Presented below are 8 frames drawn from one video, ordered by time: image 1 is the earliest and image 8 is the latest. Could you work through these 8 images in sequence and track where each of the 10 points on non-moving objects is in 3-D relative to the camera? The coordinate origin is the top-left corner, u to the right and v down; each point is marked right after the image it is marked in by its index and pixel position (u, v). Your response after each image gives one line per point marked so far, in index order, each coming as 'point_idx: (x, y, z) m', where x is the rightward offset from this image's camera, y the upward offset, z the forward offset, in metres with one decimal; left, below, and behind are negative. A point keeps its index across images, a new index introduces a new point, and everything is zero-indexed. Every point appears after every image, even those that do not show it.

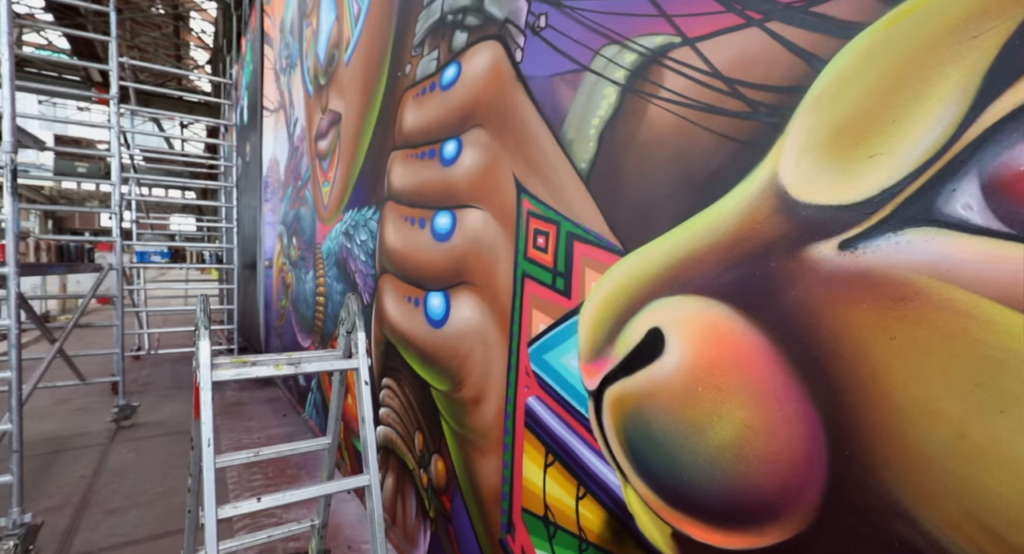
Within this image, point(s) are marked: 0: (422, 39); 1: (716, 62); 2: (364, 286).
0: (-0.4, +1.1, +2.3) m
1: (+0.4, +0.4, +1.1) m
2: (-0.9, 0.0, +2.9) m
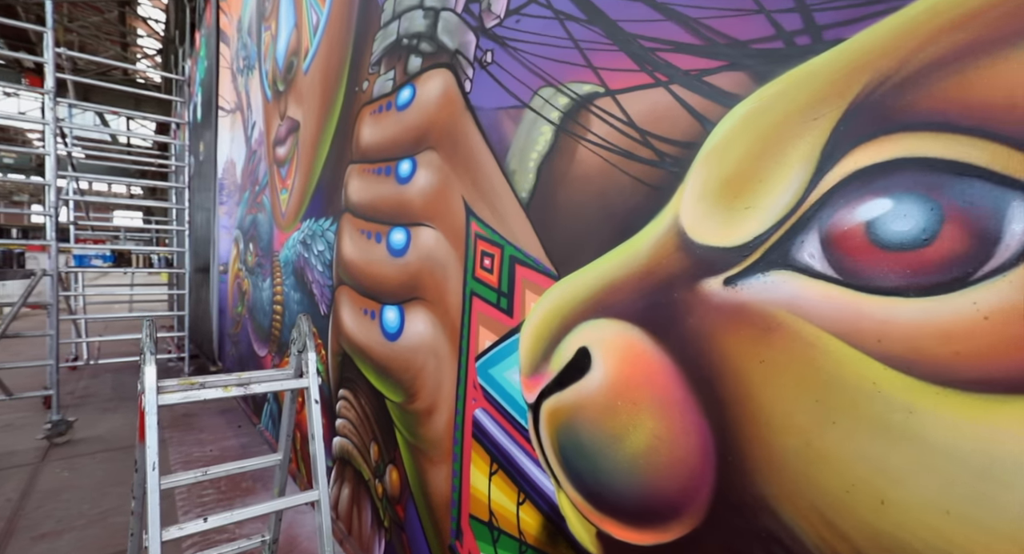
0: (-0.6, +1.1, +2.3) m
1: (+0.3, +0.4, +1.2) m
2: (-1.2, -0.1, +2.9) m
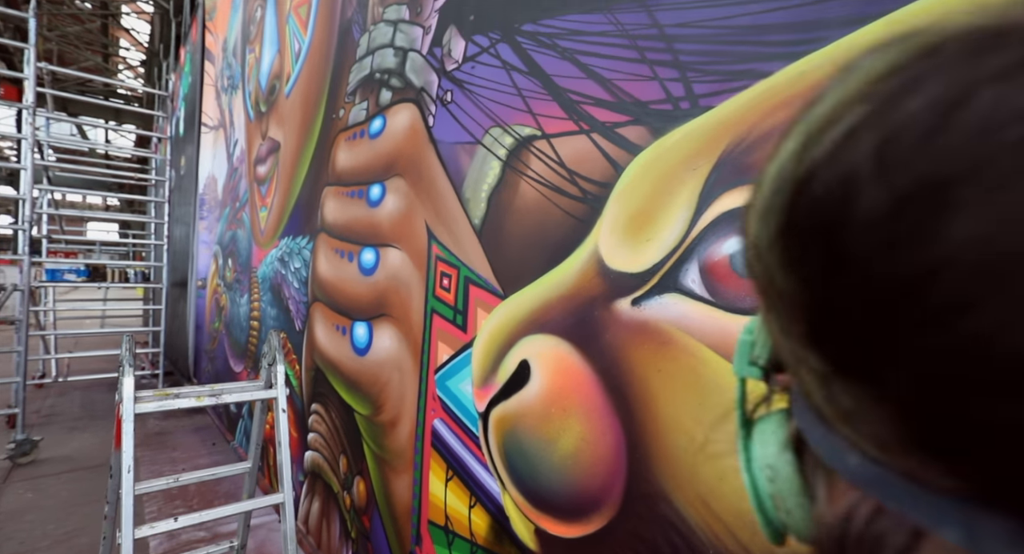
0: (-0.8, +1.0, +2.5) m
1: (+0.1, +0.3, +1.3) m
2: (-1.3, -0.2, +3.0) m
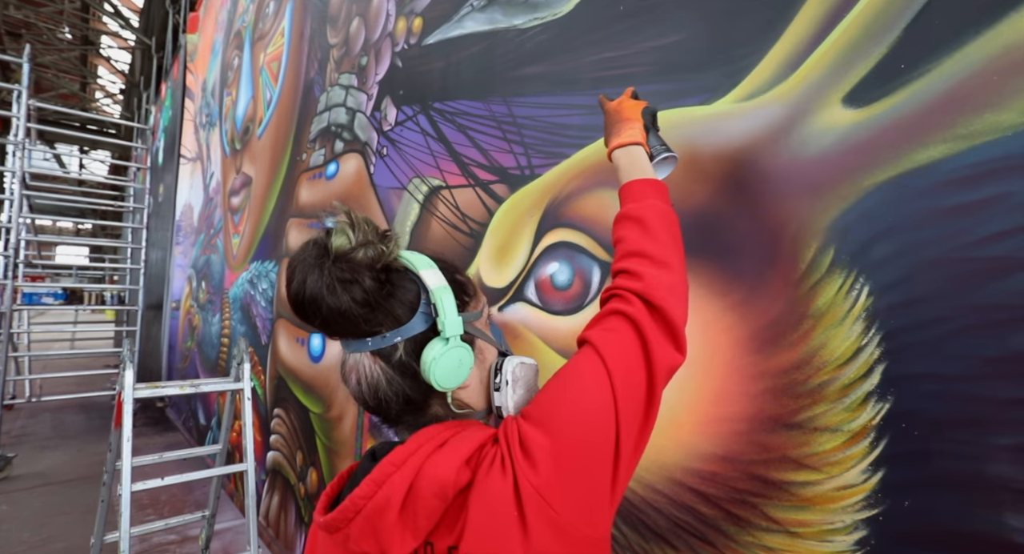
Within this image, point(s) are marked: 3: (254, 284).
0: (-1.2, +0.9, +2.9) m
1: (-0.2, +0.3, +1.8) m
2: (-1.8, -0.4, +3.4) m
3: (-2.0, -0.1, +3.7) m
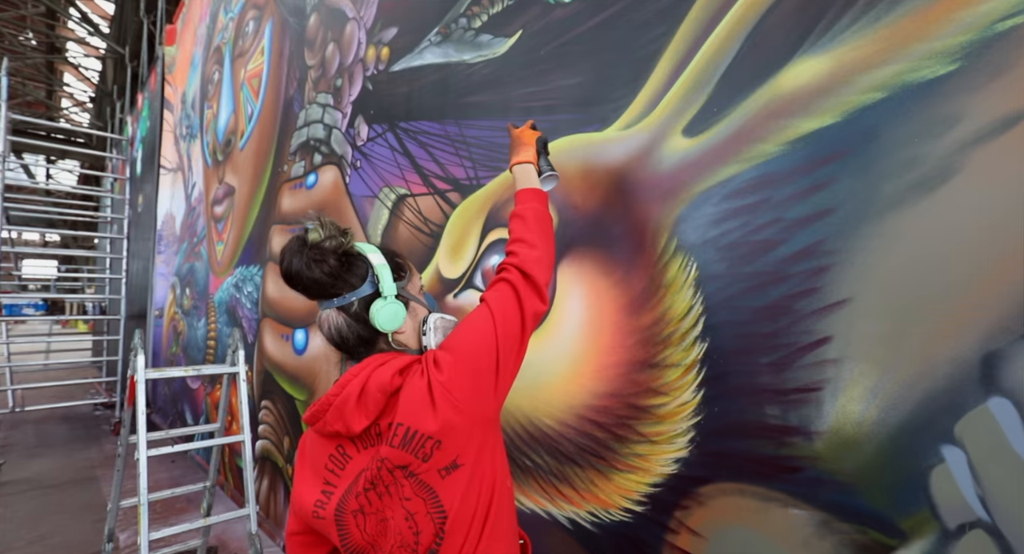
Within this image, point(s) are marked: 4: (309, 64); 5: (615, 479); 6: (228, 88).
0: (-1.4, +0.8, +3.2) m
1: (-0.4, +0.3, +2.1) m
2: (-2.0, -0.4, +3.7) m
3: (-2.2, -0.1, +4.0) m
4: (-1.3, +1.4, +3.2) m
5: (+0.3, -0.5, +1.3) m
6: (-2.7, +1.8, +4.7) m
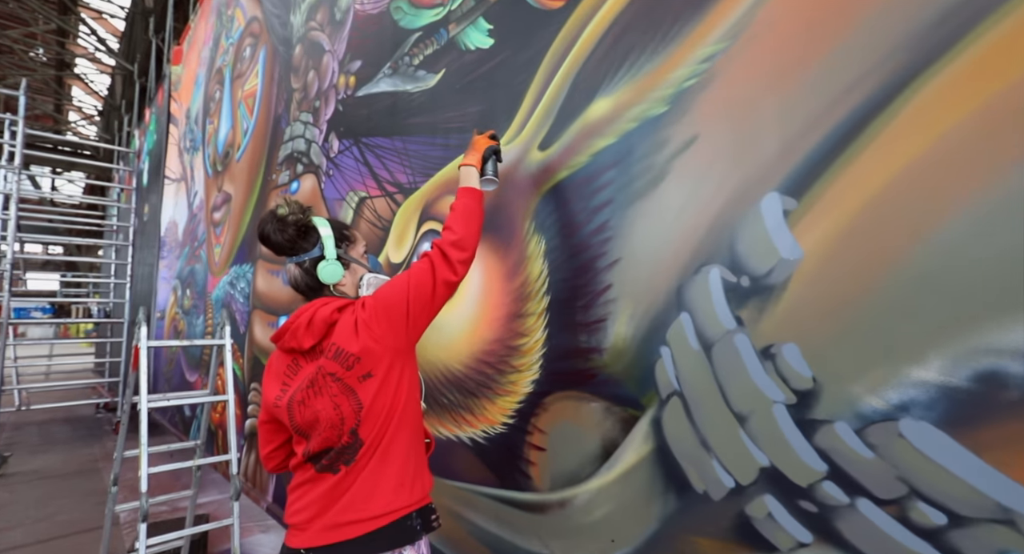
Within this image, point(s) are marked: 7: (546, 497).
0: (-1.8, +0.9, +3.7) m
1: (-0.7, +0.4, +2.6) m
2: (-2.3, -0.3, +4.2) m
3: (-2.6, -0.1, +4.5) m
4: (-1.7, +1.5, +3.7) m
5: (0.0, -0.5, +1.8) m
6: (-3.1, +1.8, +5.2) m
7: (+0.1, -0.7, +1.6) m
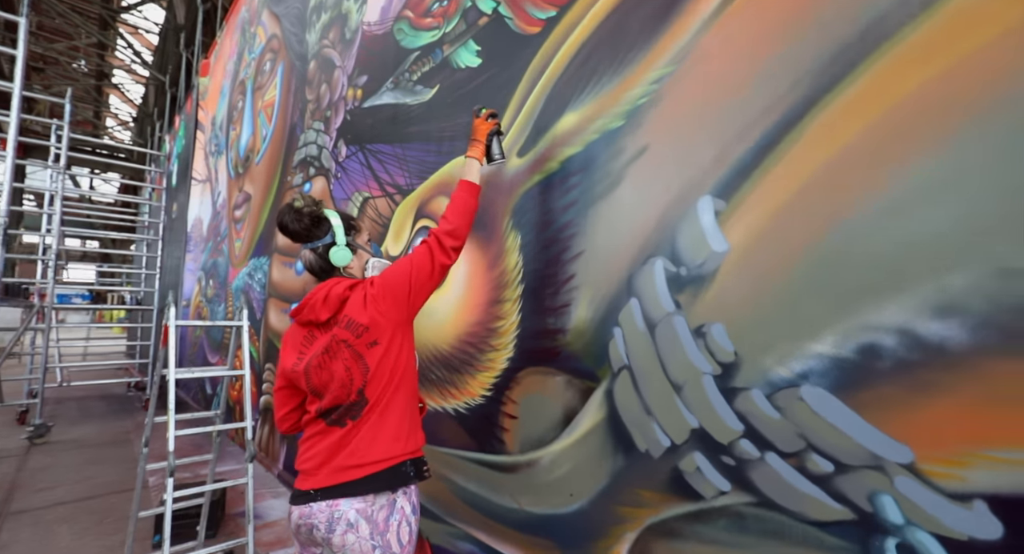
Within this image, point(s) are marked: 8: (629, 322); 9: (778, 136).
0: (-1.8, +0.9, +3.9) m
1: (-0.8, +0.4, +2.8) m
2: (-2.4, -0.4, +4.3) m
3: (-2.6, -0.1, +4.7) m
4: (-1.7, +1.4, +4.0) m
5: (-0.1, -0.4, +2.0) m
6: (-3.1, +1.8, +5.4) m
7: (0.0, -0.7, +1.8) m
8: (+0.3, -0.1, +1.4) m
9: (+0.6, +0.3, +1.1) m
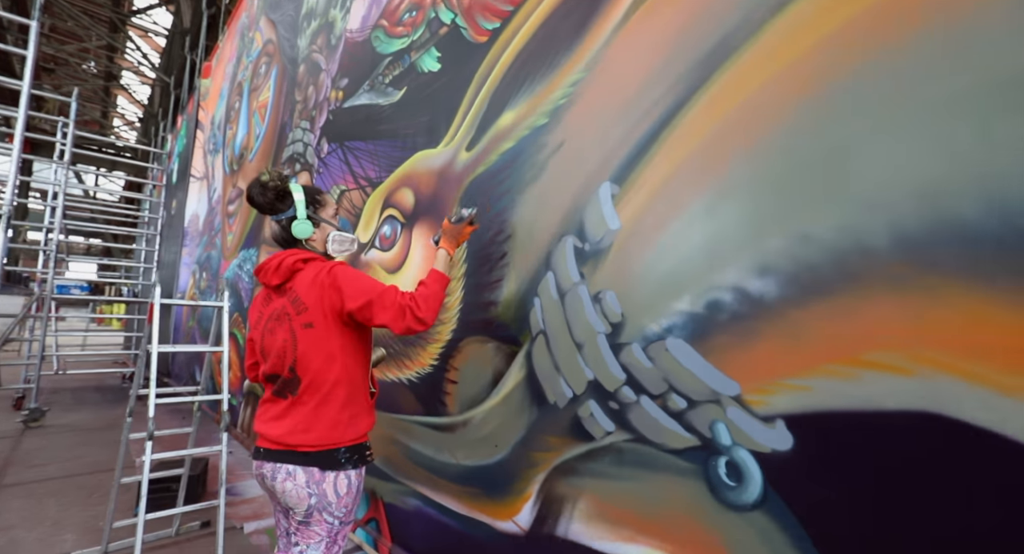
0: (-2.1, +1.0, +4.1) m
1: (-1.0, +0.5, +3.0) m
2: (-2.7, -0.3, +4.5) m
3: (-2.9, 0.0, +4.8) m
4: (-1.9, +1.5, +4.1) m
5: (-0.4, -0.4, +2.1) m
6: (-3.3, +1.9, +5.6) m
7: (-0.2, -0.6, +2.0) m
8: (+0.1, -0.1, +1.6) m
9: (+0.4, +0.4, +1.3) m
